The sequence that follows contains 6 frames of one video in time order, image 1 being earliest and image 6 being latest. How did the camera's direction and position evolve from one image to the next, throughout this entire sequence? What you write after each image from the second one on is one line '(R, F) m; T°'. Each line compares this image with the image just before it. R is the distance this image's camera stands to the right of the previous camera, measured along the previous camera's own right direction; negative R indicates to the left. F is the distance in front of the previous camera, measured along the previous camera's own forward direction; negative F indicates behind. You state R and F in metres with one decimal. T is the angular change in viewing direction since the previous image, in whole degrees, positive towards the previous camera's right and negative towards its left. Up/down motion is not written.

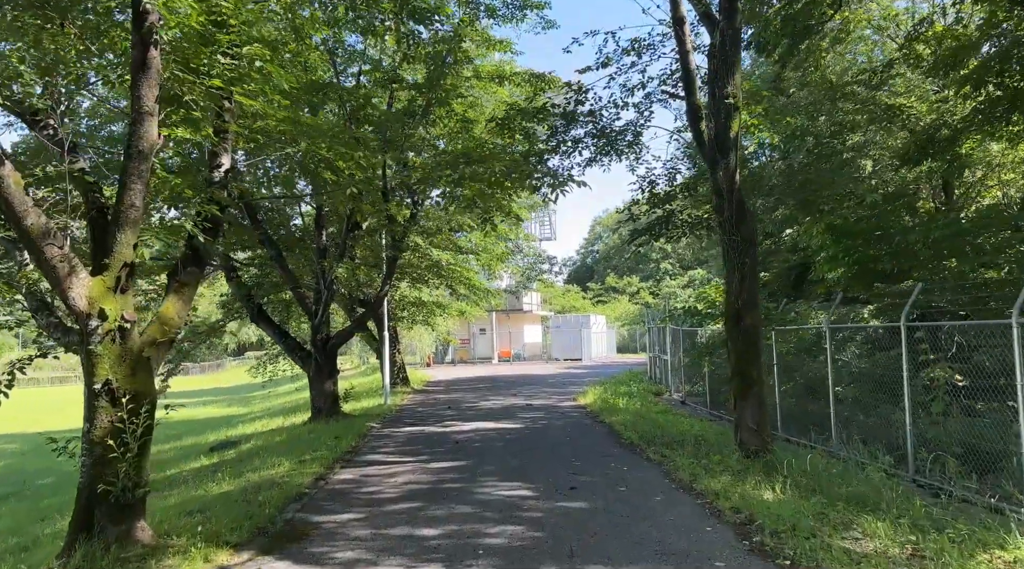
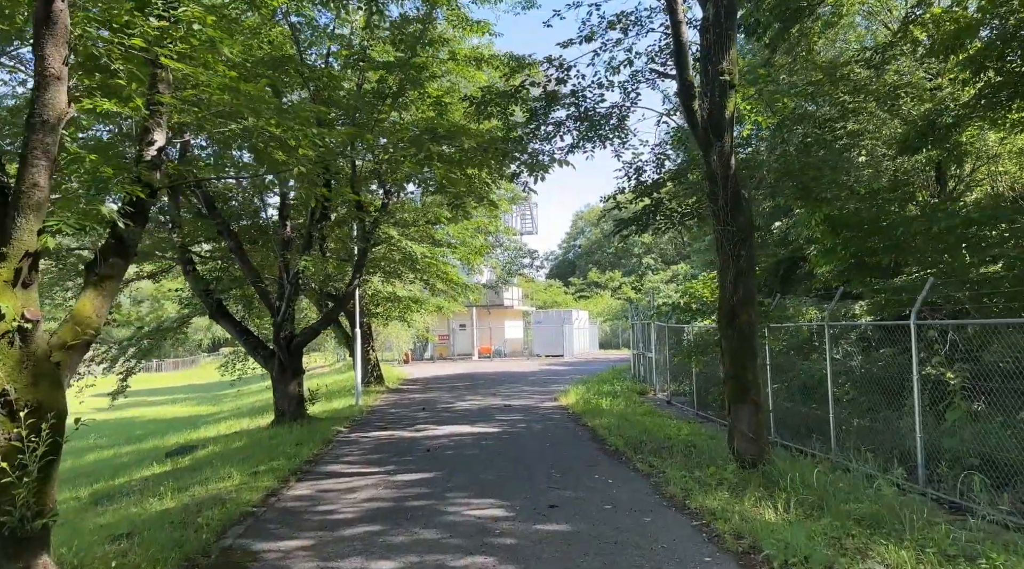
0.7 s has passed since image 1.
(+0.1, +0.9) m; +1°
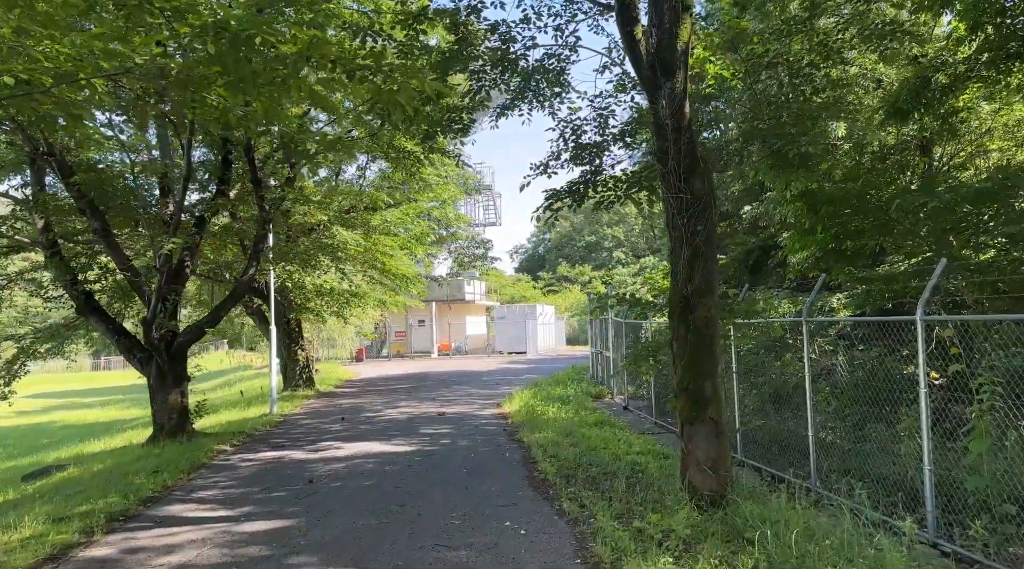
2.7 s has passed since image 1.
(+0.7, +2.1) m; +2°
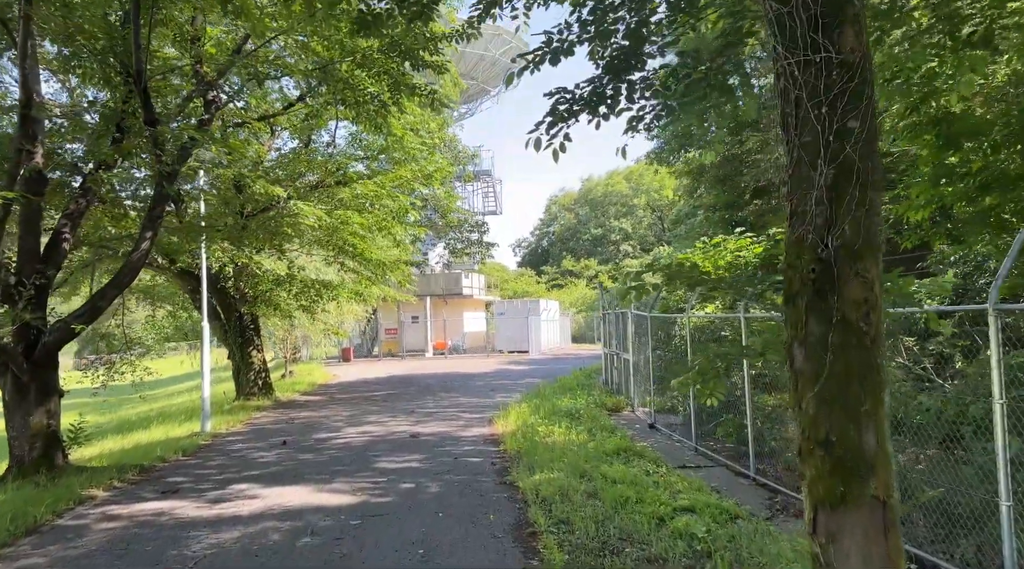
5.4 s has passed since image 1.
(+0.1, +3.3) m; 0°
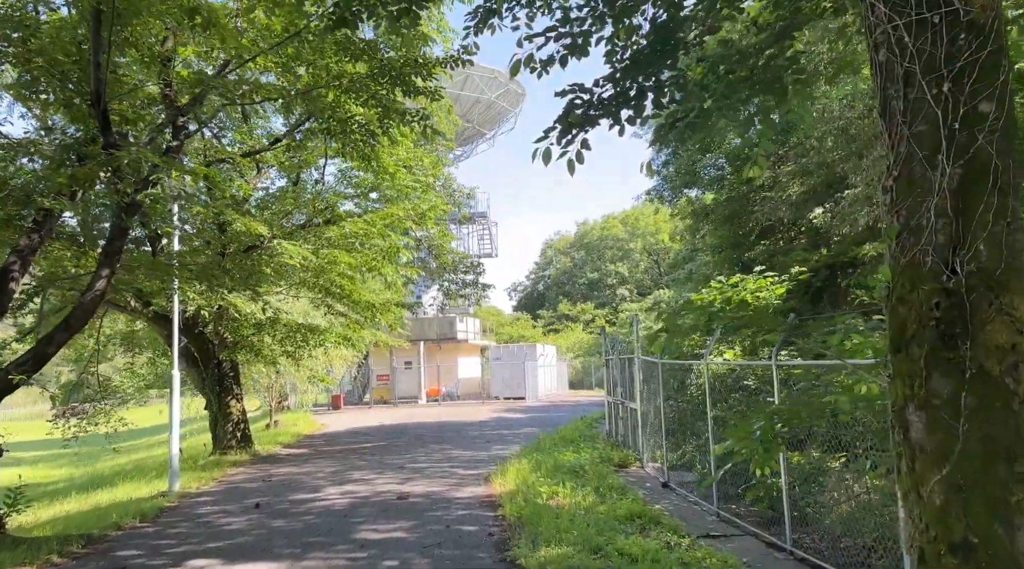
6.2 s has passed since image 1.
(0.0, +1.0) m; 0°
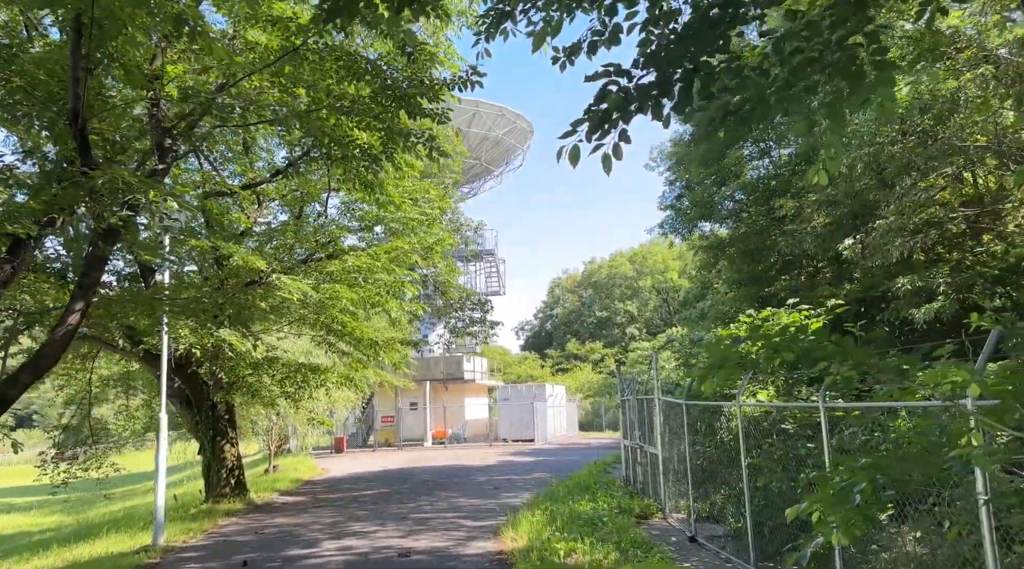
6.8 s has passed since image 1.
(-0.1, +0.8) m; 0°
